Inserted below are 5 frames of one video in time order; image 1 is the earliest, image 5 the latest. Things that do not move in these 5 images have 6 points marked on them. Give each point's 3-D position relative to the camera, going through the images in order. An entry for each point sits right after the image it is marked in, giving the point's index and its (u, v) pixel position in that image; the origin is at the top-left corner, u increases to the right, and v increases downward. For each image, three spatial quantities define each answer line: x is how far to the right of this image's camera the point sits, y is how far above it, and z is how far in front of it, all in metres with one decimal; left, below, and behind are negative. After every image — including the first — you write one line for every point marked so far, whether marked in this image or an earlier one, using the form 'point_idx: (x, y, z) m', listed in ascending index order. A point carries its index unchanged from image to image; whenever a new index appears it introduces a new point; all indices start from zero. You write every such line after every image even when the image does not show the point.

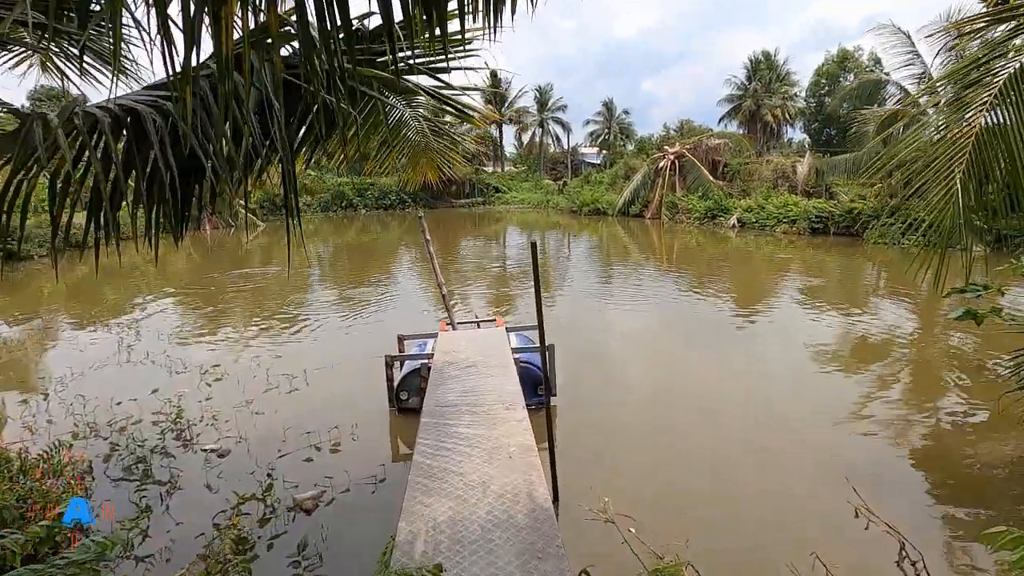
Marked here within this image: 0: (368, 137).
0: (-0.7, +0.7, +2.9) m
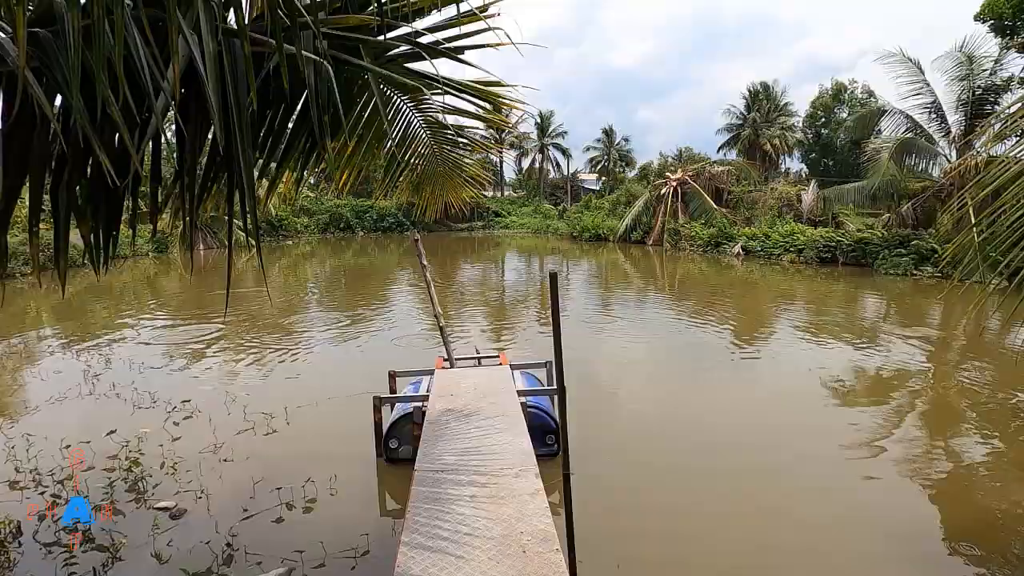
0: (-0.6, +0.6, +2.5) m
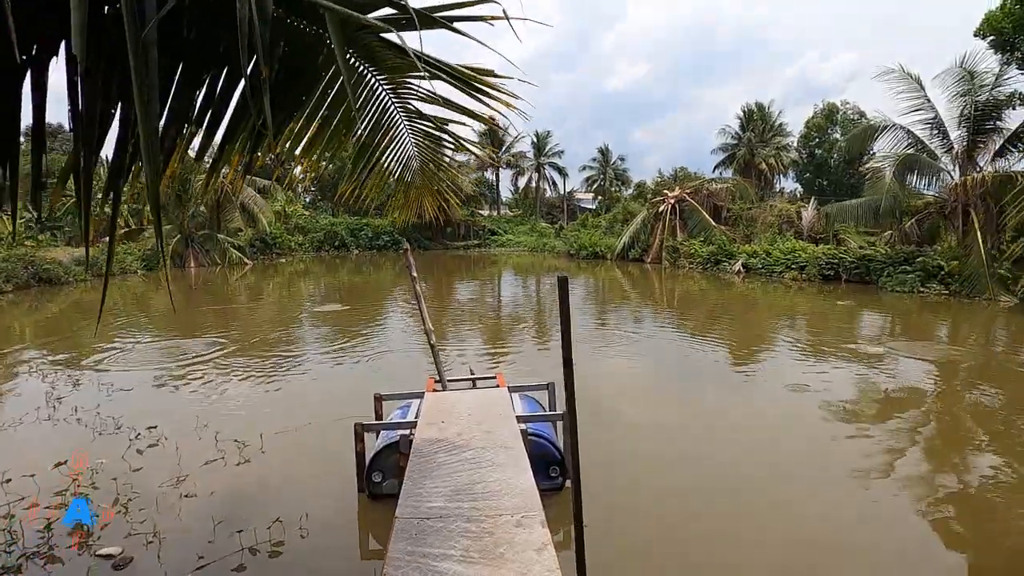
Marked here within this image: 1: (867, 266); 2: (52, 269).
0: (-0.6, +0.5, +2.2) m
1: (+8.5, +0.6, +14.6) m
2: (-12.0, +0.5, +15.8) m
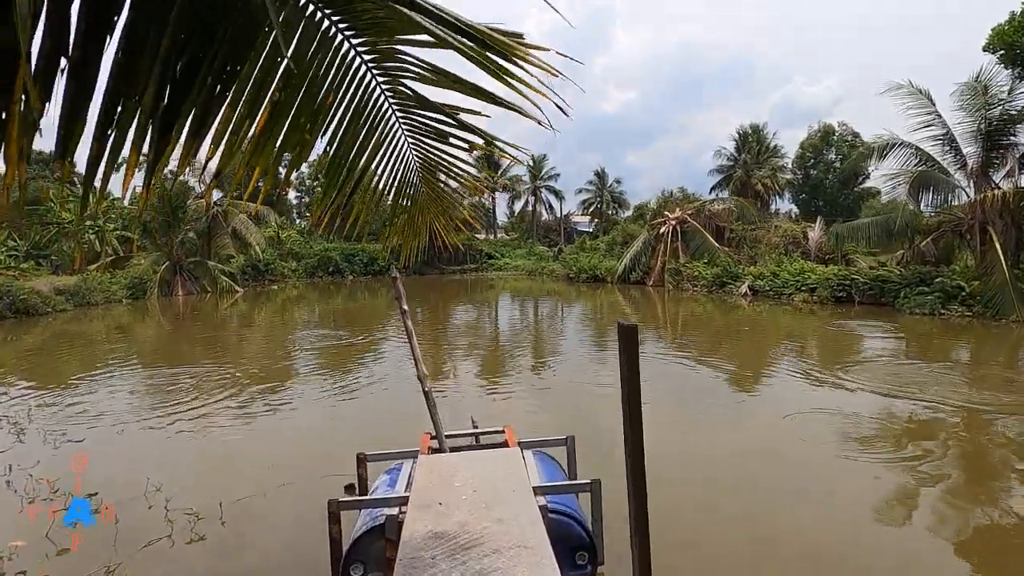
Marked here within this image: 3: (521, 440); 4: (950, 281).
0: (-0.6, +0.4, +1.7) m
1: (+8.5, +0.1, +14.1) m
2: (-12.0, -0.3, +15.2) m
3: (0.0, -0.7, +3.0) m
4: (+9.0, +0.1, +12.6) m
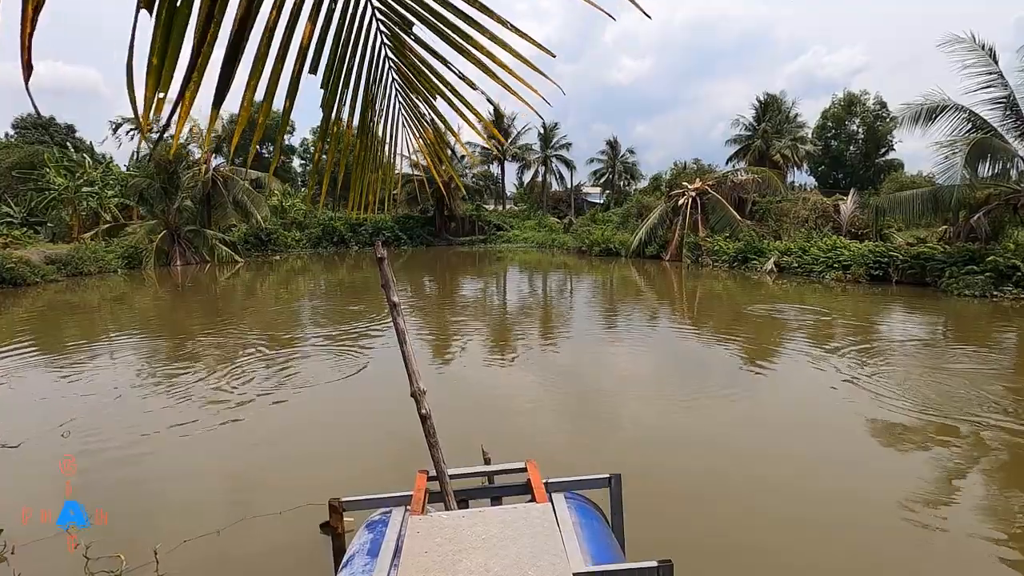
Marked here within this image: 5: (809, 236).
0: (-0.5, +0.4, +0.9) m
1: (+8.7, +0.5, +13.1) m
2: (-11.7, +0.5, +14.5) m
3: (+0.1, -0.7, +2.2) m
4: (+9.3, +0.5, +11.6) m
5: (+8.1, +1.5, +16.8) m
